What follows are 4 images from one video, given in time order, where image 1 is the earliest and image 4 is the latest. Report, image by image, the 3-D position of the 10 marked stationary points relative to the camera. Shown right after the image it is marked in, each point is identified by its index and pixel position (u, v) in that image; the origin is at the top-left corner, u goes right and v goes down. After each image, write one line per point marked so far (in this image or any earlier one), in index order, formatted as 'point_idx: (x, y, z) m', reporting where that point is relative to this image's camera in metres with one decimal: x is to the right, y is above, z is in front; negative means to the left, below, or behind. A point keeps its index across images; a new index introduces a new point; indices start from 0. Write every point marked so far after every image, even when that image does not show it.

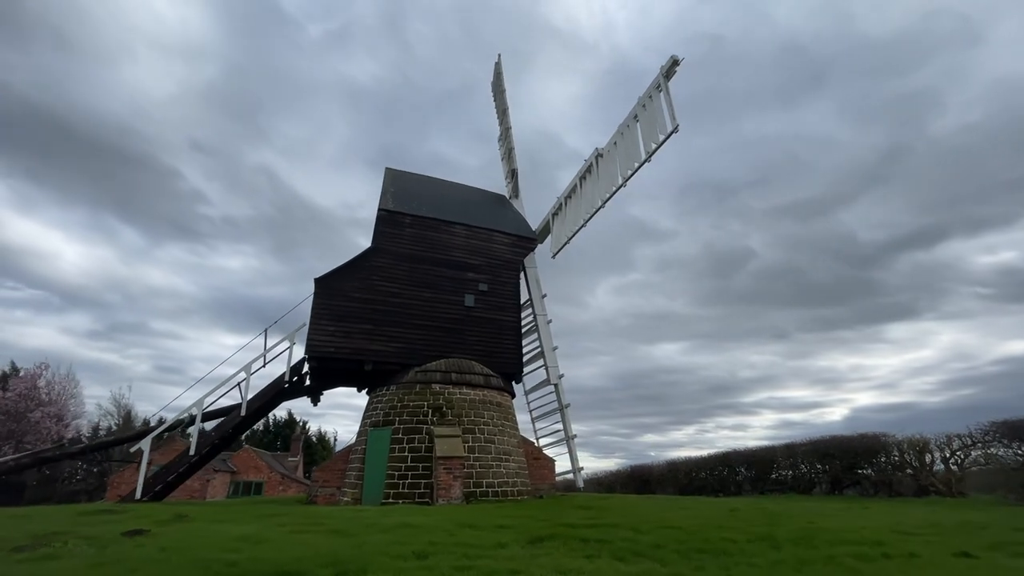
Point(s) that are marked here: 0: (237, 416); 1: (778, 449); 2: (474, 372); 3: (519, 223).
0: (-8.0, -3.7, +13.8) m
1: (+10.3, -6.2, +18.6) m
2: (-1.2, -2.7, +15.2) m
3: (+0.2, +2.6, +19.0) m
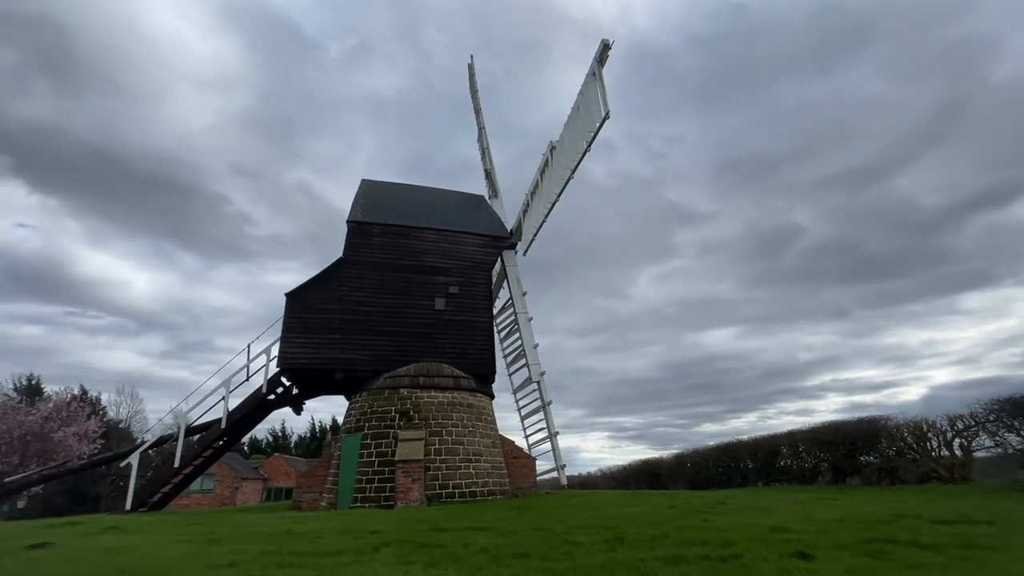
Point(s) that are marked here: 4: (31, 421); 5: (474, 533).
0: (-9.0, -4.3, +14.6) m
1: (+9.8, -5.5, +17.6) m
2: (-2.2, -2.8, +15.3) m
3: (-0.8, +2.6, +19.0) m
4: (-19.3, -5.2, +19.0) m
5: (-0.5, -3.3, +6.4) m
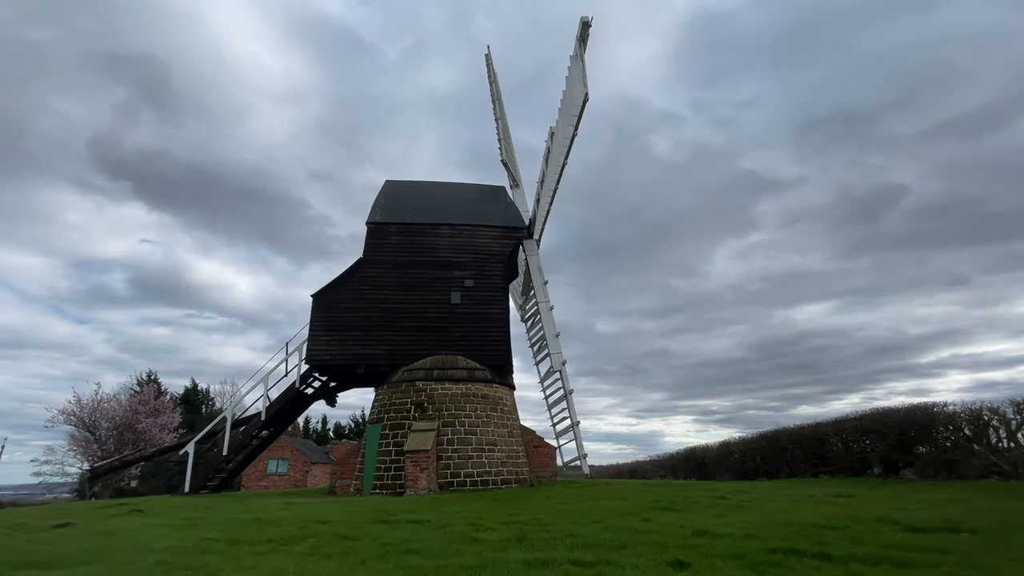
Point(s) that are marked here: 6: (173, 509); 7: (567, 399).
0: (-8.5, -4.5, +16.2) m
1: (+10.5, -4.6, +16.2) m
2: (-1.8, -2.6, +15.7) m
3: (-0.1, +3.0, +19.0) m
4: (-18.0, -5.8, +22.1) m
5: (-1.5, -3.3, +6.7) m
6: (-6.8, -4.4, +9.6) m
7: (+2.0, -4.1, +17.8) m
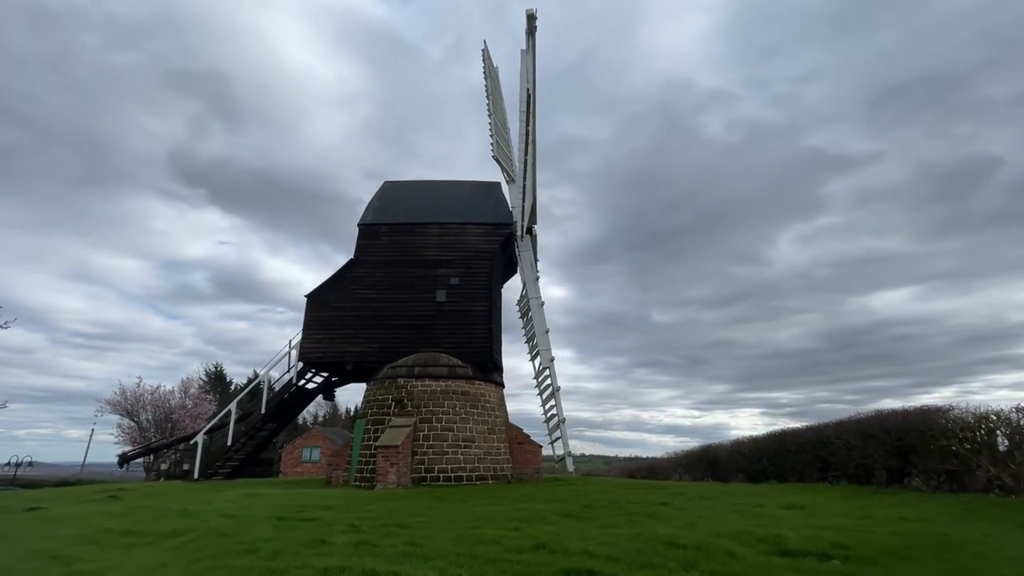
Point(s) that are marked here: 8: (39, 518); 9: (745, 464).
0: (-9.1, -4.5, +17.3) m
1: (+9.8, -4.4, +15.0) m
2: (-2.5, -2.5, +16.0) m
3: (-0.5, +3.1, +18.9) m
4: (-17.7, -5.9, +24.3) m
5: (-3.2, -3.4, +7.0) m
6: (-8.1, -4.6, +10.6) m
7: (+1.6, -4.0, +17.6) m
8: (-7.9, -3.9, +8.1) m
9: (+9.3, -7.0, +19.2) m
